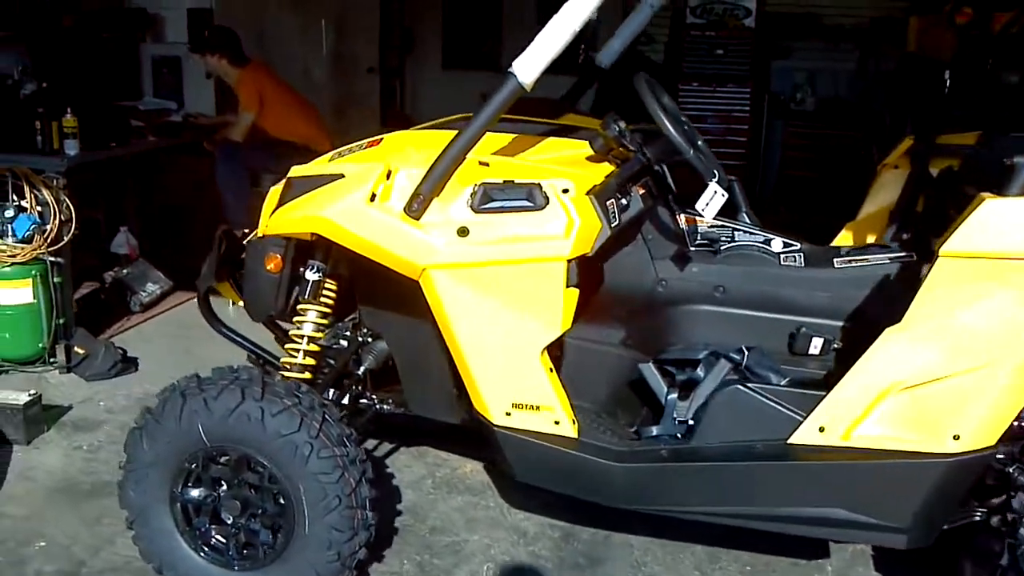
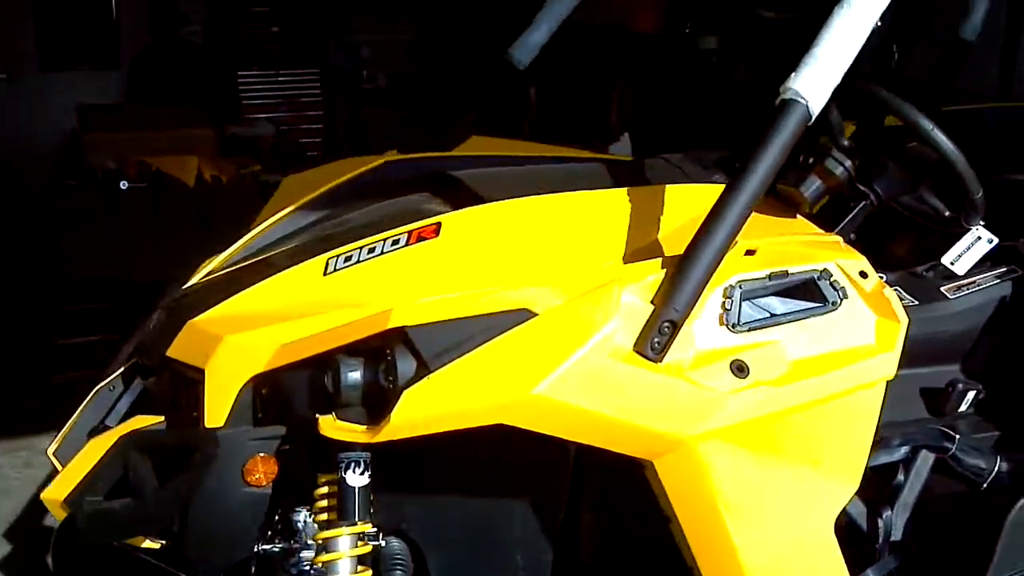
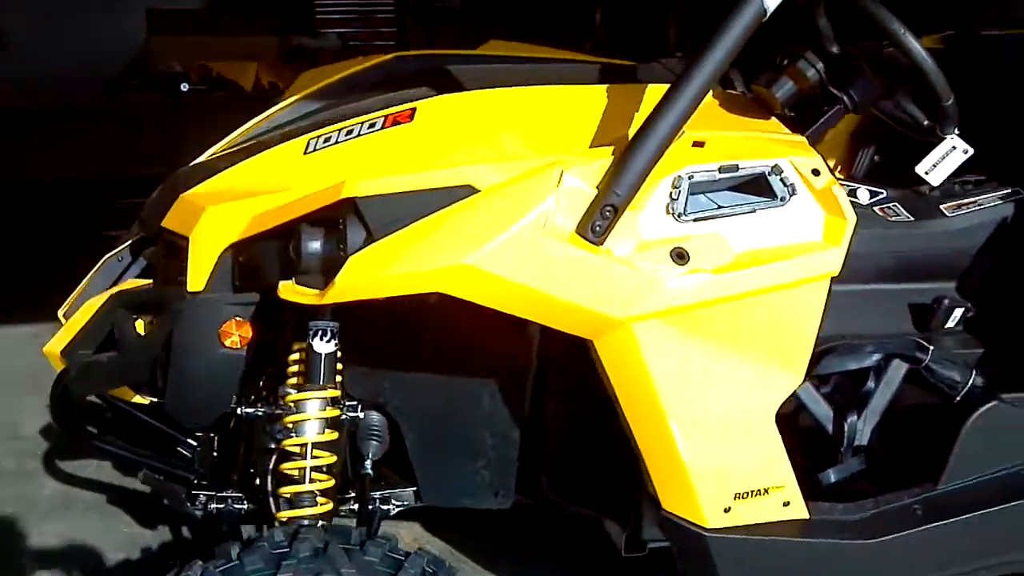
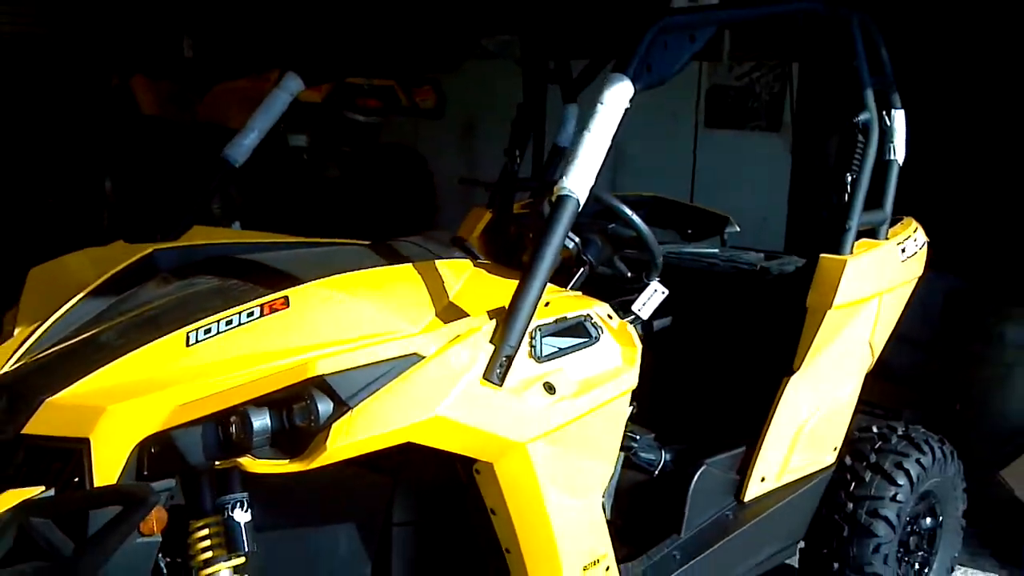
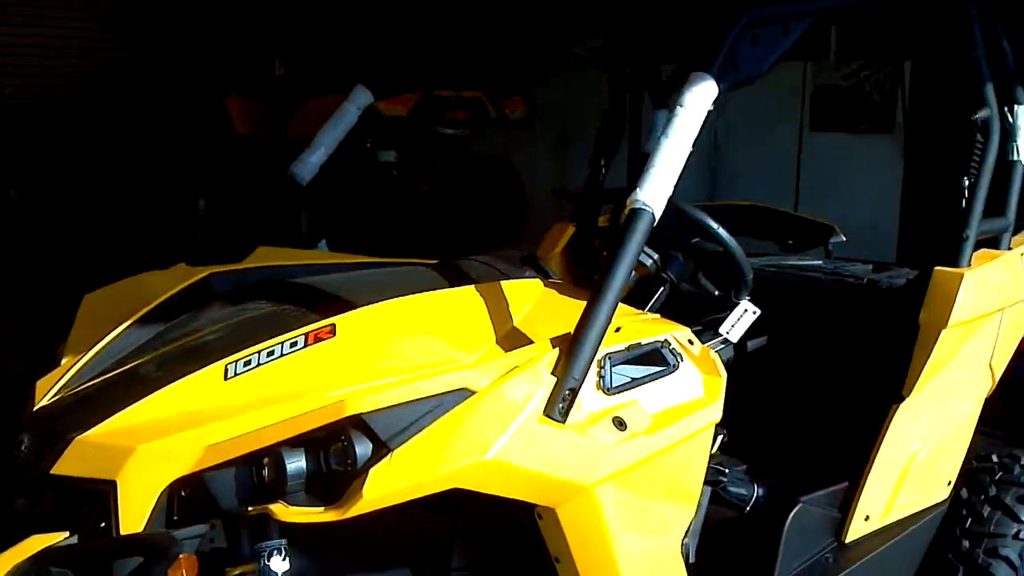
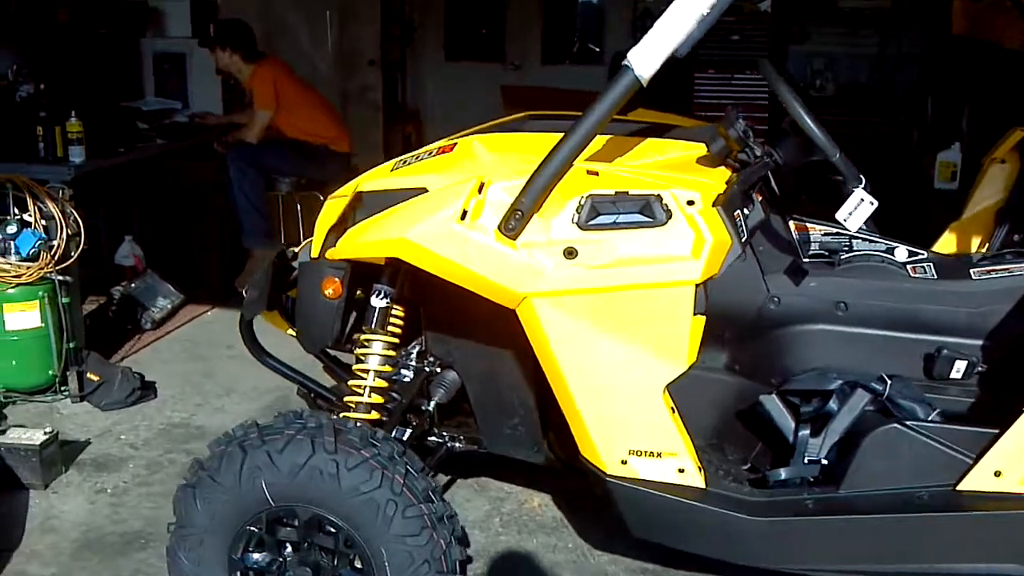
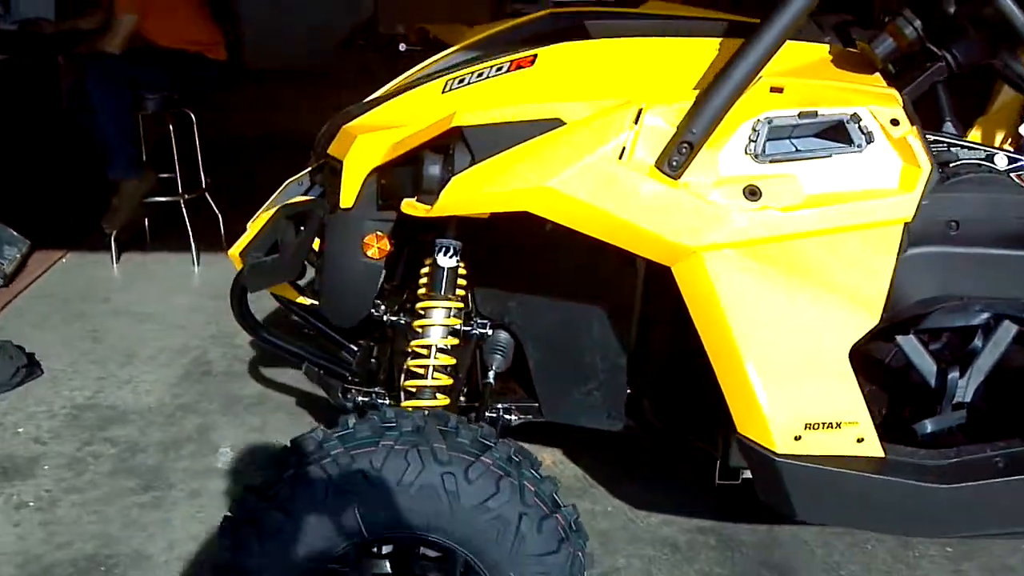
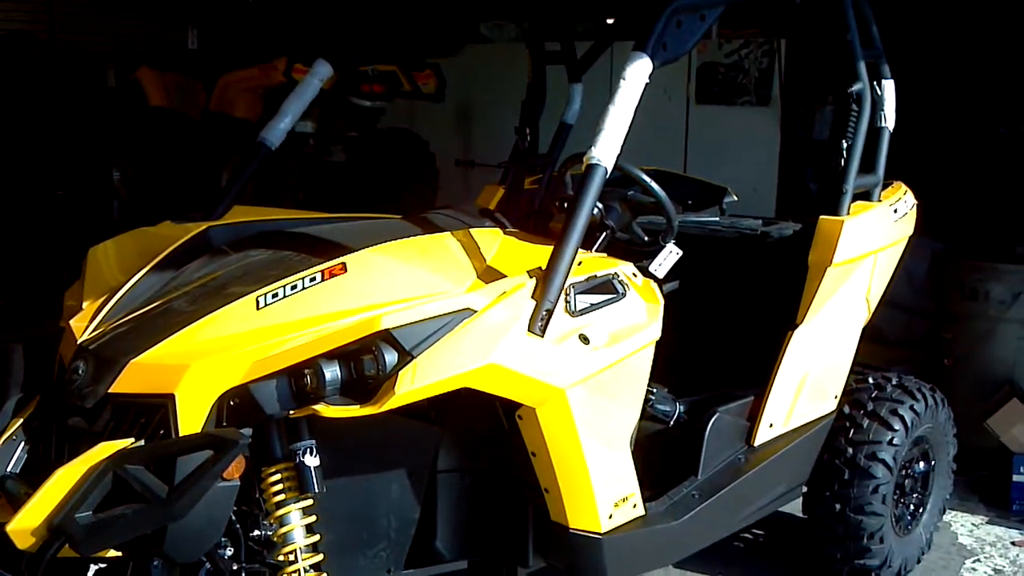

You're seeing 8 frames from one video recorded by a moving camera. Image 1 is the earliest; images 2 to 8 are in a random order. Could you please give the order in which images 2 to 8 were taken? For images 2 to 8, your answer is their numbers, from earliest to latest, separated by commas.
6, 7, 3, 2, 5, 4, 8
